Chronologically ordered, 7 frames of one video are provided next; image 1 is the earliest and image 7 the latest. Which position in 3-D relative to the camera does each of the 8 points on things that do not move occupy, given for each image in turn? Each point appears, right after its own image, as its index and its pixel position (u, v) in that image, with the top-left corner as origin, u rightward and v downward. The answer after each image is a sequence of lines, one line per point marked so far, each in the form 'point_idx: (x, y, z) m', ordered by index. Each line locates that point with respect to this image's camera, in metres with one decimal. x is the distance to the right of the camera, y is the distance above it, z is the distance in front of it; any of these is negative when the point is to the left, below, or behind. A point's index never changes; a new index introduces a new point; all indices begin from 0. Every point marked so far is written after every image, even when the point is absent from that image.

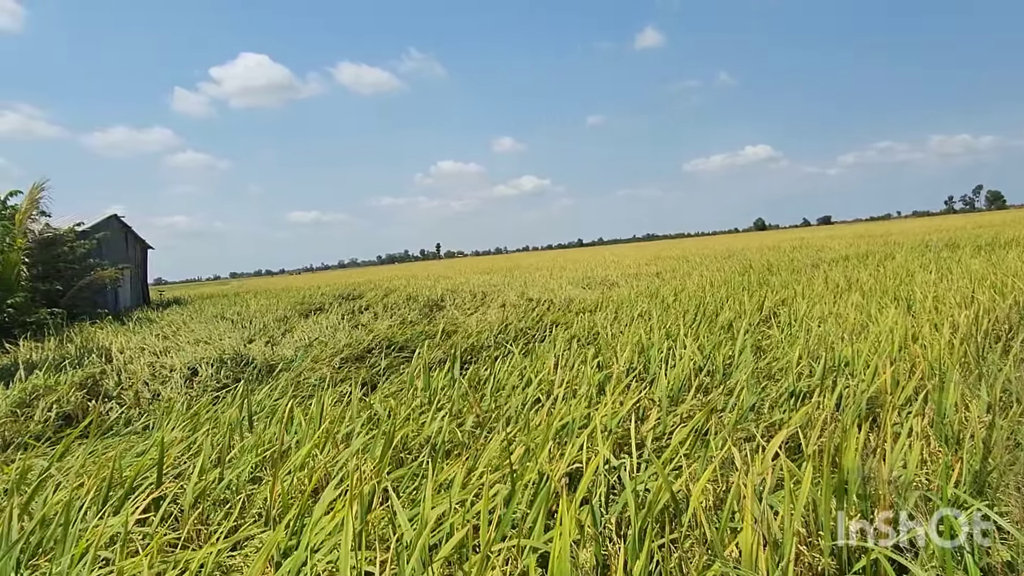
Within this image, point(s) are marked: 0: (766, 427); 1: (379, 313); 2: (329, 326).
0: (+0.7, -0.4, +2.1) m
1: (-2.0, -0.4, +11.2) m
2: (-2.1, -0.4, +8.3) m
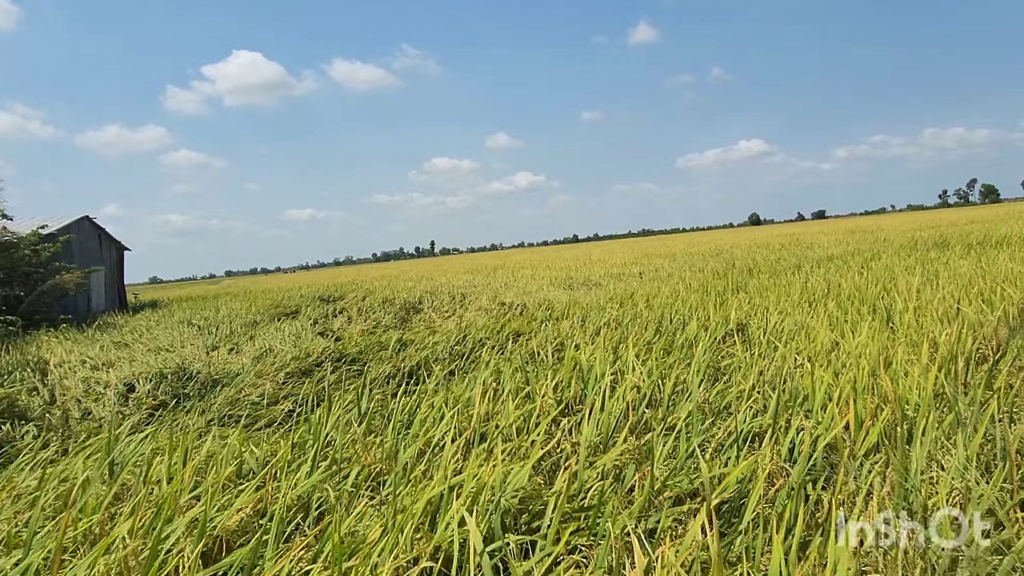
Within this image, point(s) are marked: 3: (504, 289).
0: (+0.4, -0.5, +1.7) m
1: (-2.3, -0.4, +10.8) m
2: (-2.4, -0.5, +7.9) m
3: (-0.1, 0.0, +11.0) m
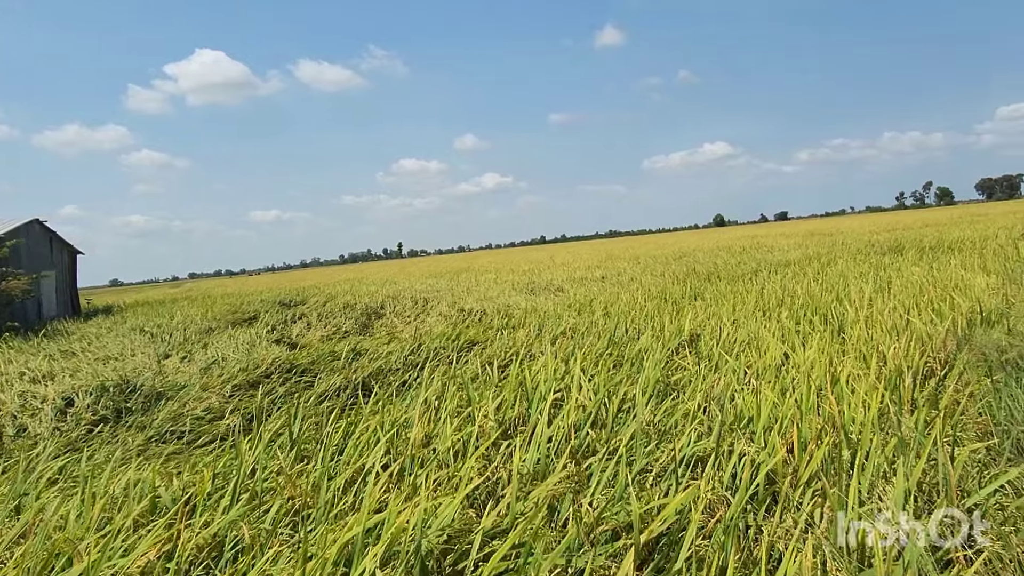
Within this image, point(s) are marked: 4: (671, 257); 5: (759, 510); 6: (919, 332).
0: (+0.3, -0.5, +1.7) m
1: (-2.9, -0.5, +10.6) m
2: (-2.8, -0.6, +7.7) m
3: (-0.7, -0.1, +10.9) m
4: (+3.3, +0.7, +15.1) m
5: (+0.6, -0.5, +1.6) m
6: (+1.7, -0.2, +3.1) m
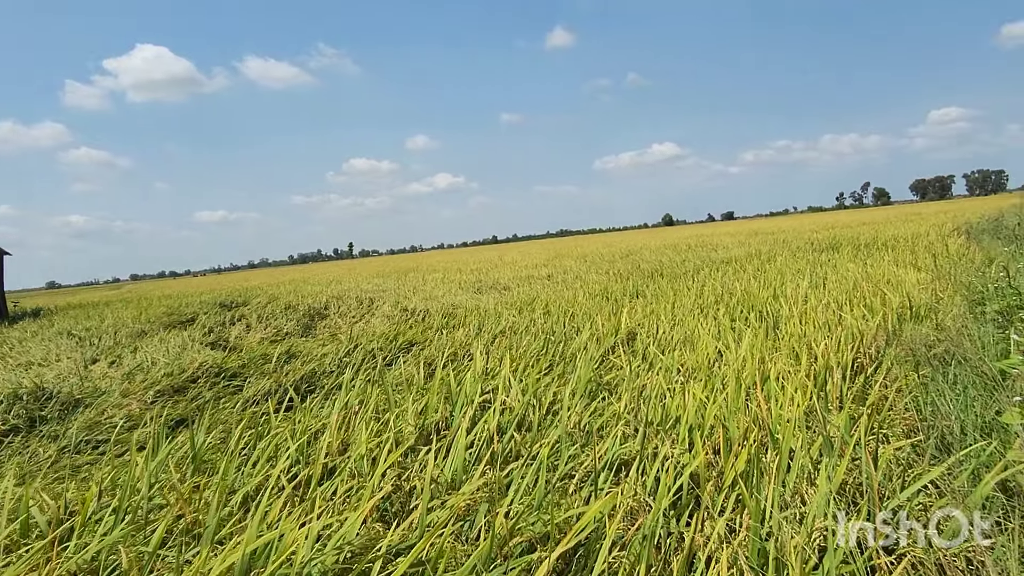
0: (+0.1, -0.5, +1.6) m
1: (-3.7, -0.5, +10.3) m
2: (-3.4, -0.6, +7.4) m
3: (-1.5, -0.1, +10.7) m
4: (+2.2, +0.7, +15.2) m
5: (+0.4, -0.5, +1.6) m
6: (+1.4, -0.2, +3.1) m
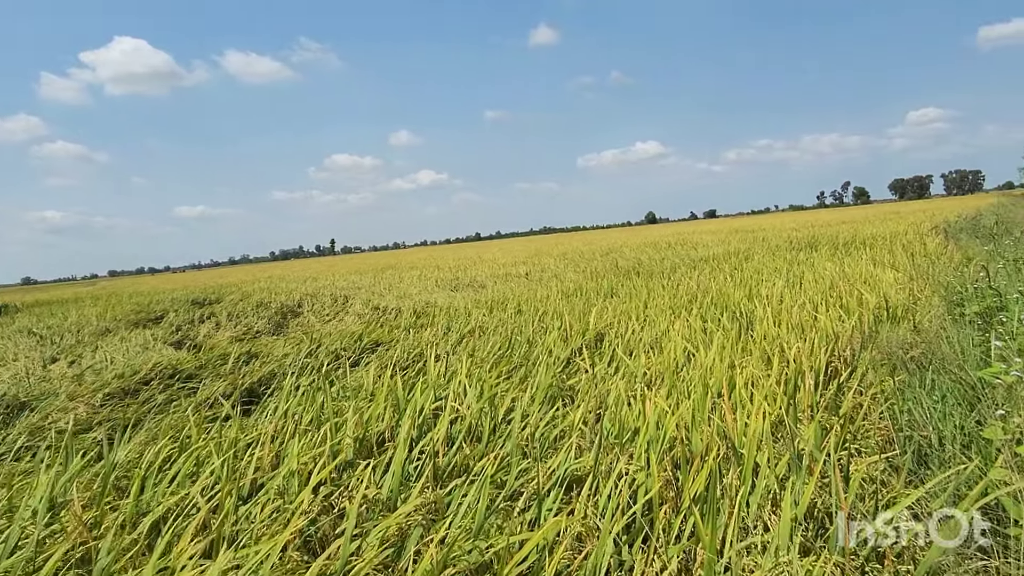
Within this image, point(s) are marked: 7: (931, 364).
0: (0.0, -0.5, +1.4) m
1: (-4.0, -0.5, +10.1) m
2: (-3.7, -0.5, +7.2) m
3: (-1.8, -0.1, +10.5) m
4: (+1.8, +0.7, +15.1) m
5: (+0.2, -0.5, +1.4) m
6: (+1.3, -0.2, +3.0) m
7: (+1.3, -0.2, +2.3) m
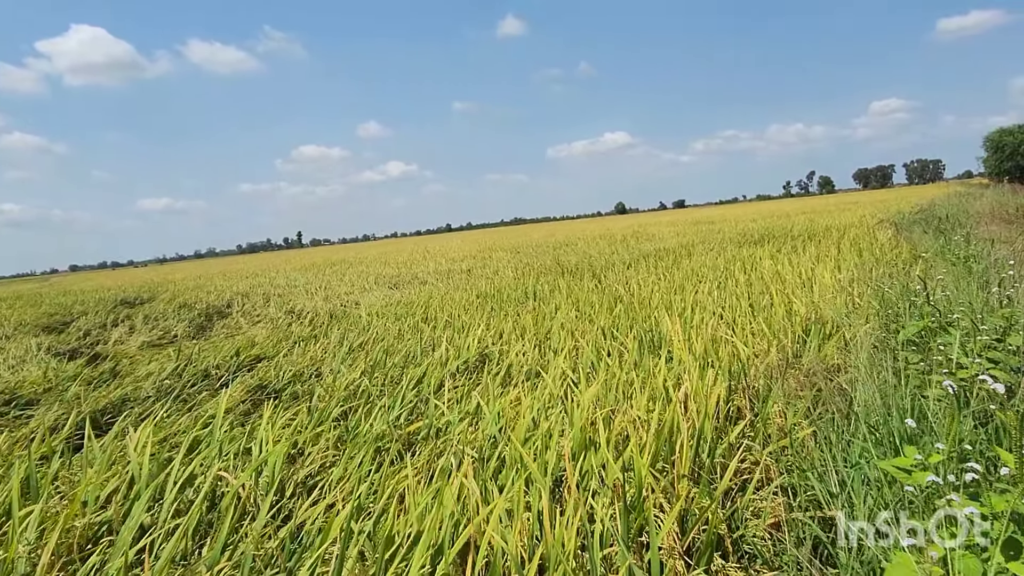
0: (-0.5, -0.6, +0.9) m
1: (-4.8, -0.5, +9.3) m
2: (-4.3, -0.6, +6.5) m
3: (-2.6, 0.0, +9.9) m
4: (+0.8, +0.8, +14.6) m
5: (-0.2, -0.6, +0.9) m
6: (+0.8, -0.2, +2.5) m
7: (+0.8, -0.3, +1.8) m
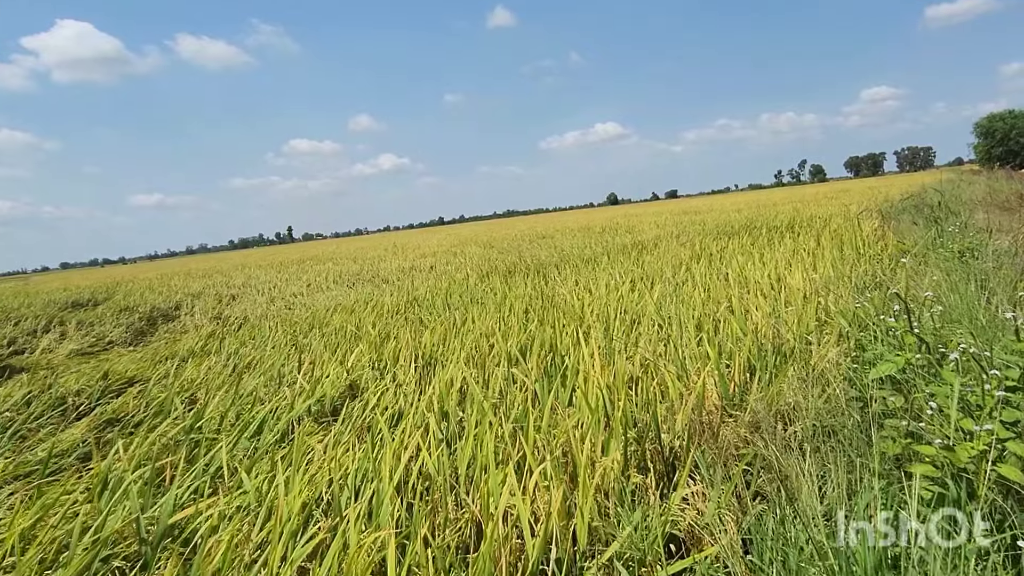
0: (-0.9, -0.7, +0.2) m
1: (-5.2, -0.5, +8.7) m
2: (-4.7, -0.6, +5.8) m
3: (-3.1, 0.0, +9.2) m
4: (+0.3, +0.9, +13.9) m
5: (-0.6, -0.6, +0.2) m
6: (+0.4, -0.3, +1.8) m
7: (+0.5, -0.3, +1.2) m
